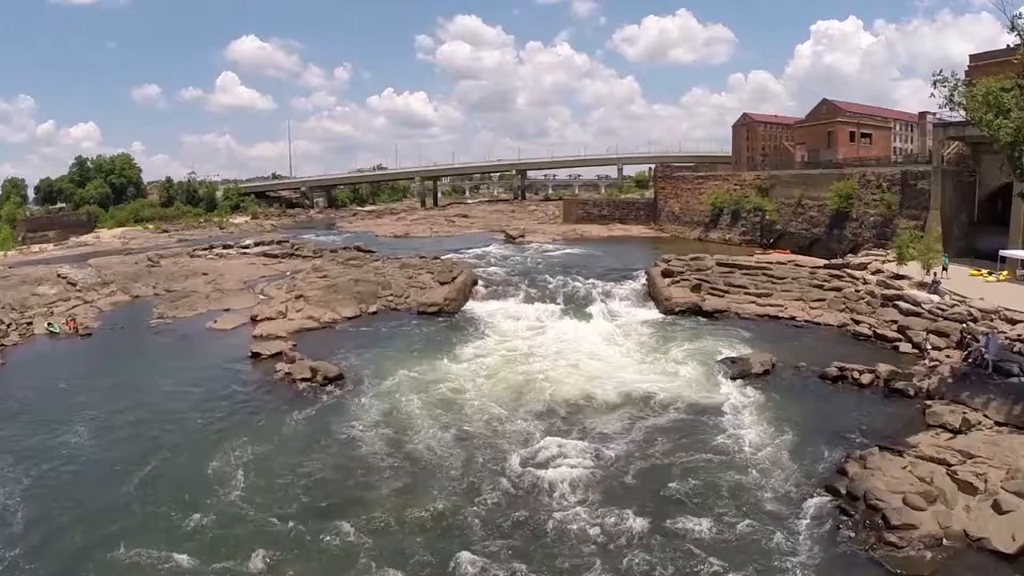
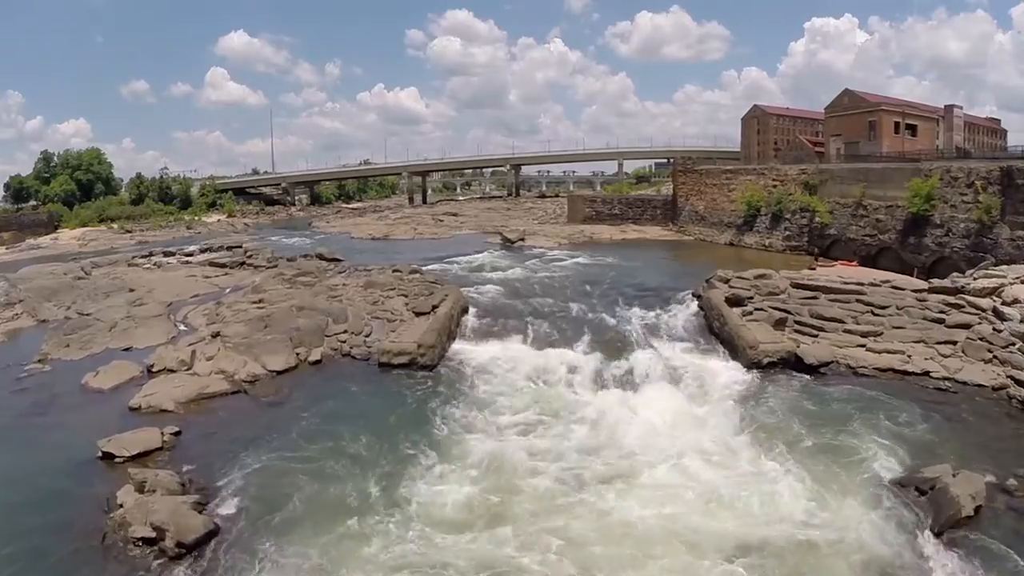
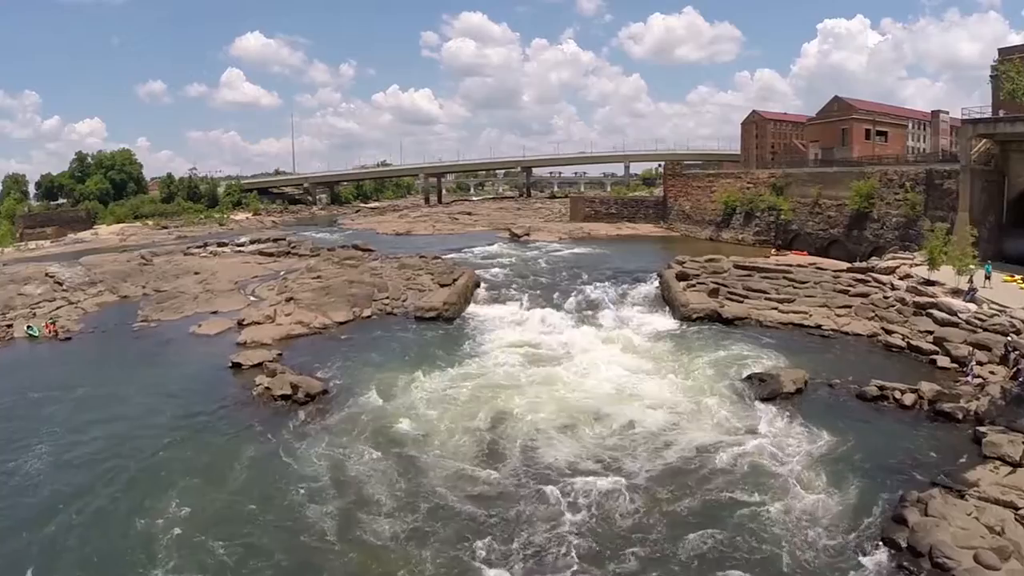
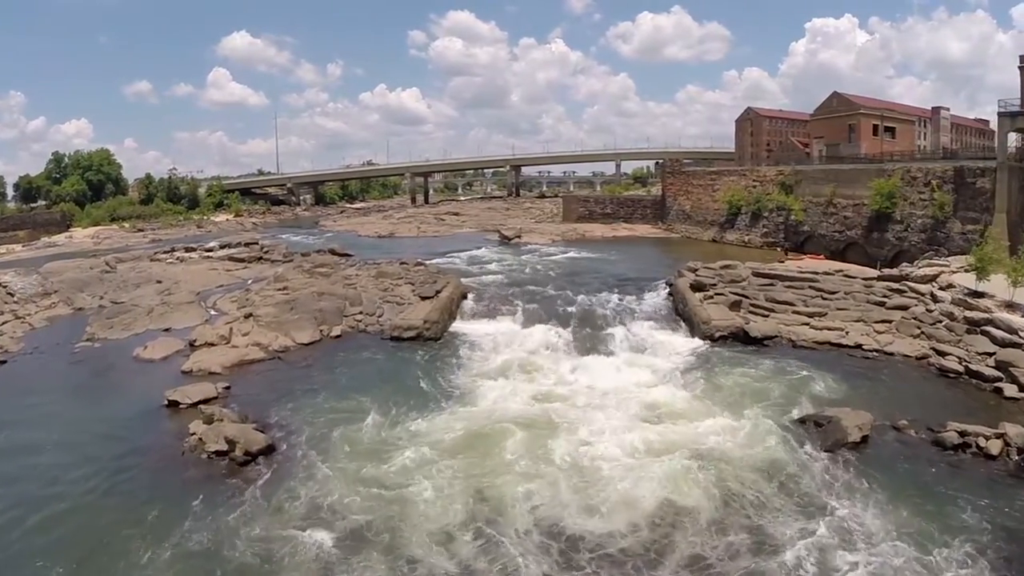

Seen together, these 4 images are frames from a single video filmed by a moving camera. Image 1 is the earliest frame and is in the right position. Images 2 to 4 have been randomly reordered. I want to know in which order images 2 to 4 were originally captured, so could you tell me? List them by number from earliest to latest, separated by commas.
3, 4, 2
